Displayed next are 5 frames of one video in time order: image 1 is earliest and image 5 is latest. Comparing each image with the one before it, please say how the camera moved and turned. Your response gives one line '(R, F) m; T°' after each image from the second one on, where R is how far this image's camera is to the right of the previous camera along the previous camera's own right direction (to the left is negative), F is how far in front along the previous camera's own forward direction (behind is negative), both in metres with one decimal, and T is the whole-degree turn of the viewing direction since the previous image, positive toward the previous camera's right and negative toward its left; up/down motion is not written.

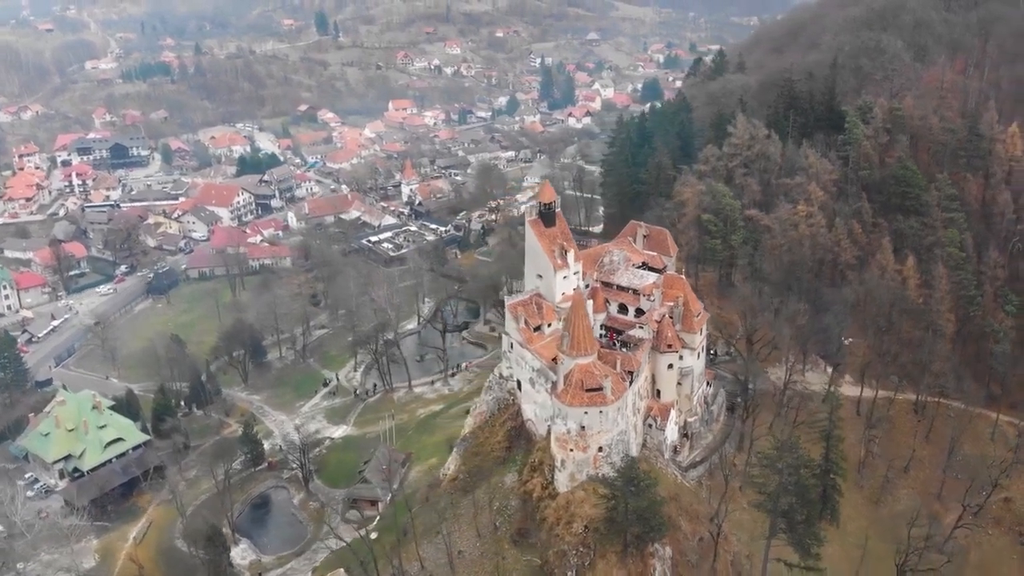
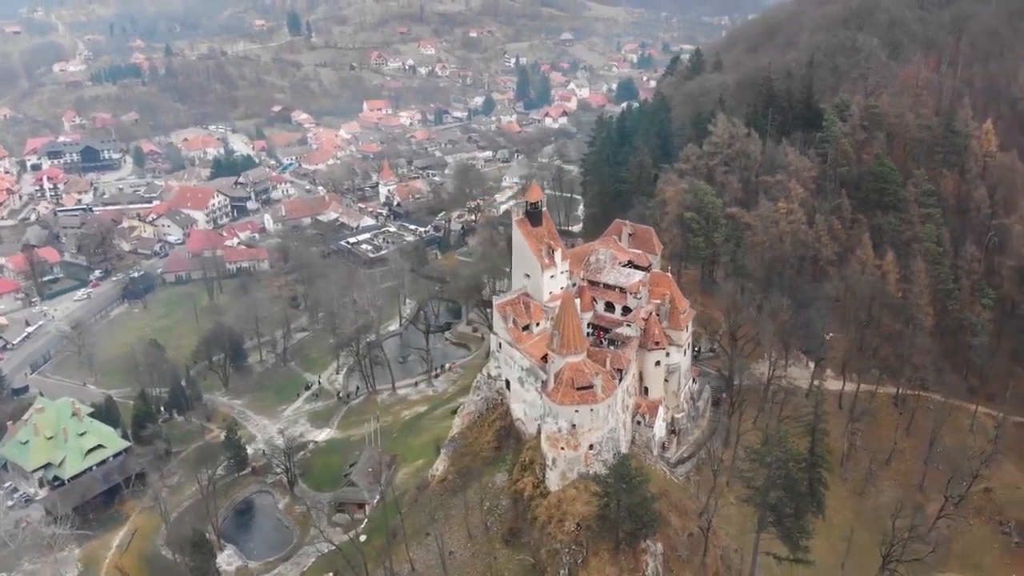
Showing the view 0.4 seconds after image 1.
(-0.5, +0.1) m; +2°
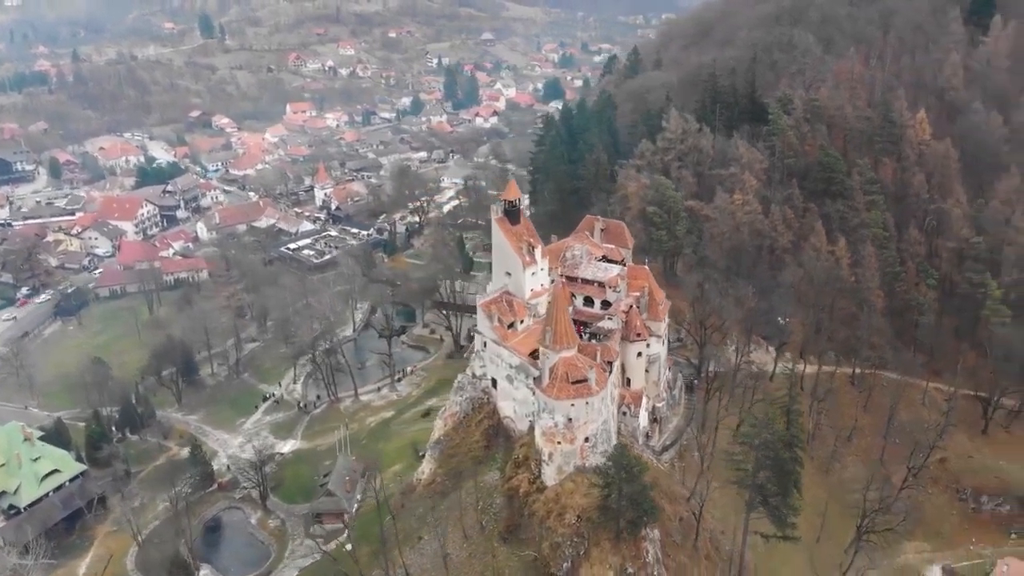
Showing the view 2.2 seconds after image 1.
(-2.7, 0.0) m; +5°
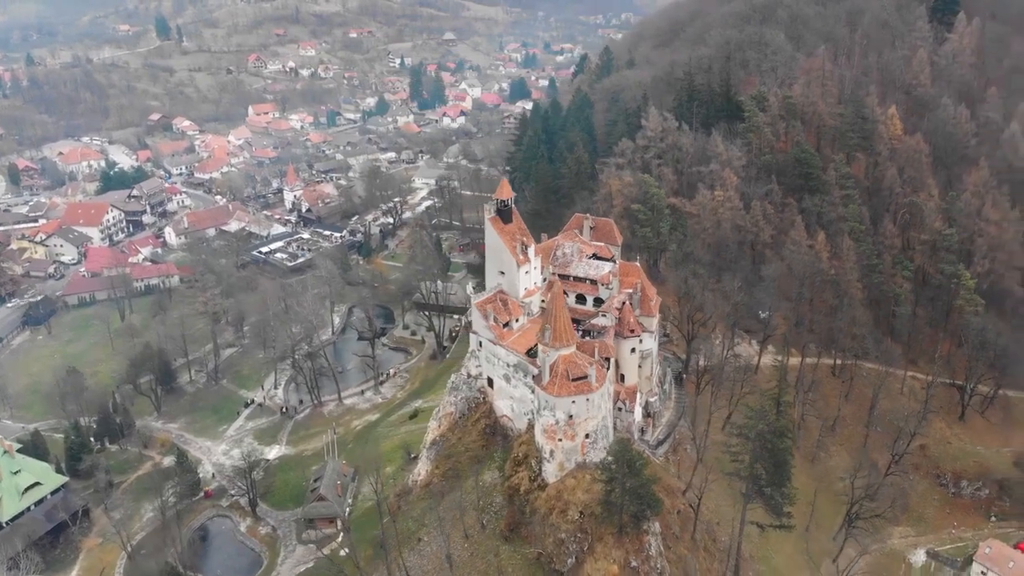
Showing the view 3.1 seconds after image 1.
(-1.4, -0.1) m; +3°
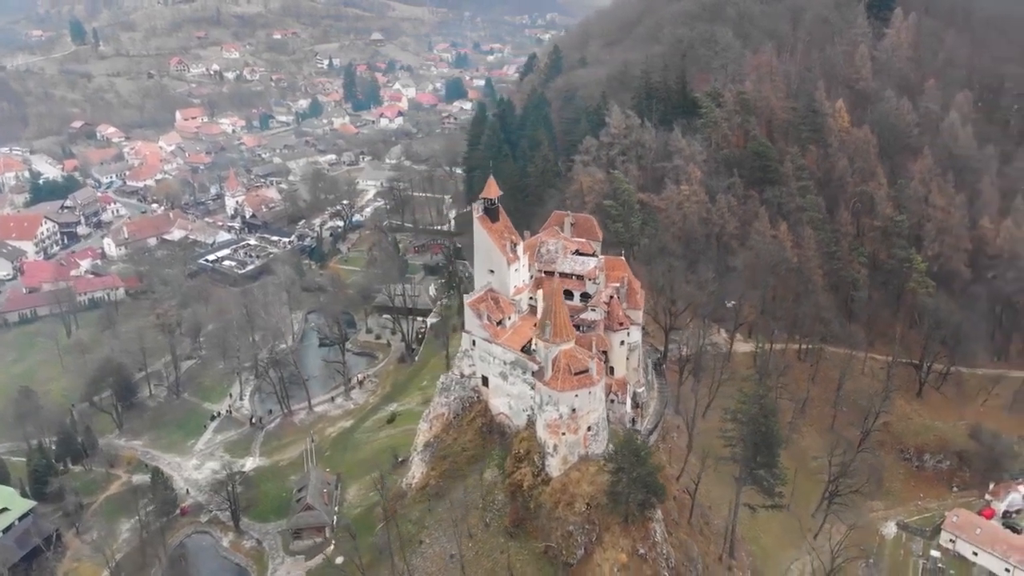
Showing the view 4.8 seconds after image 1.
(-2.8, -0.2) m; +5°
